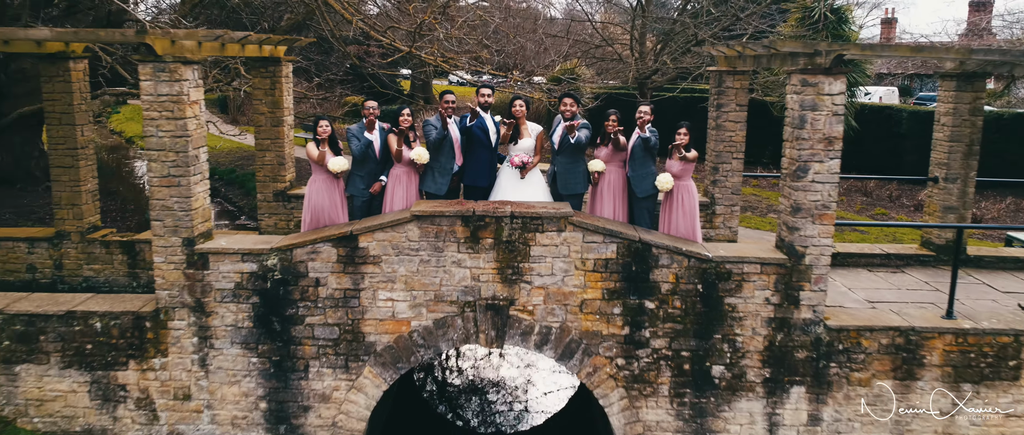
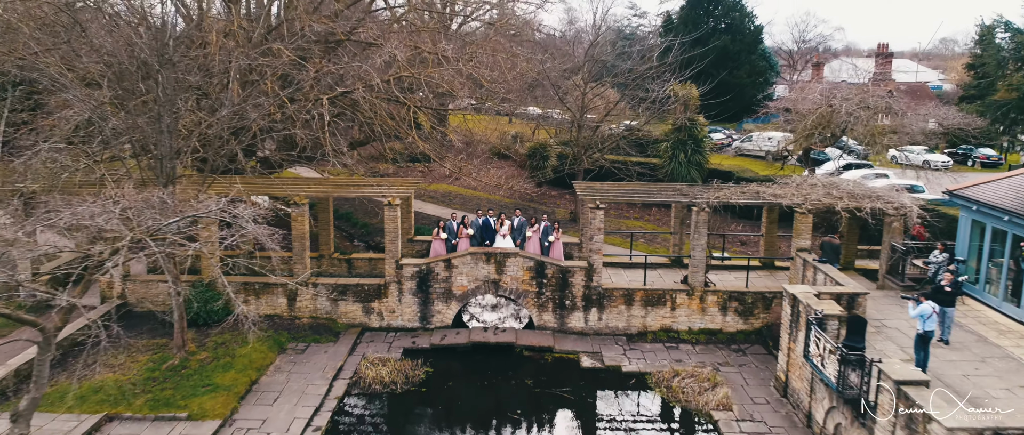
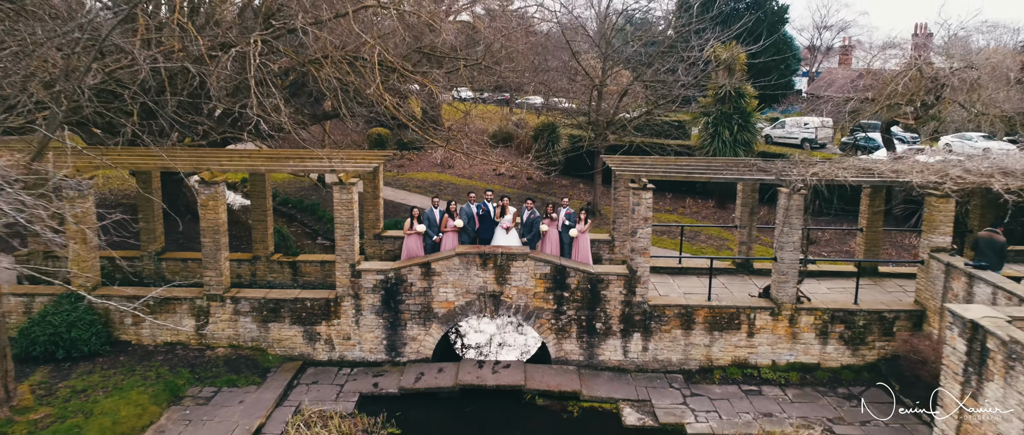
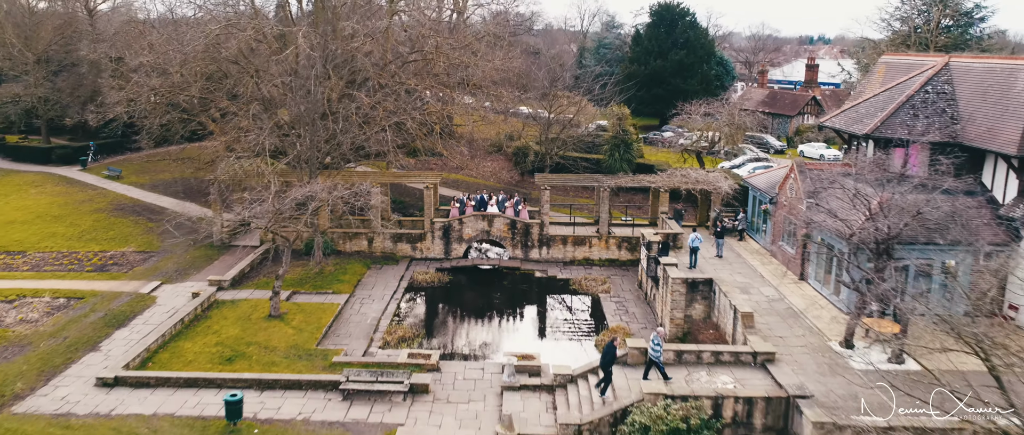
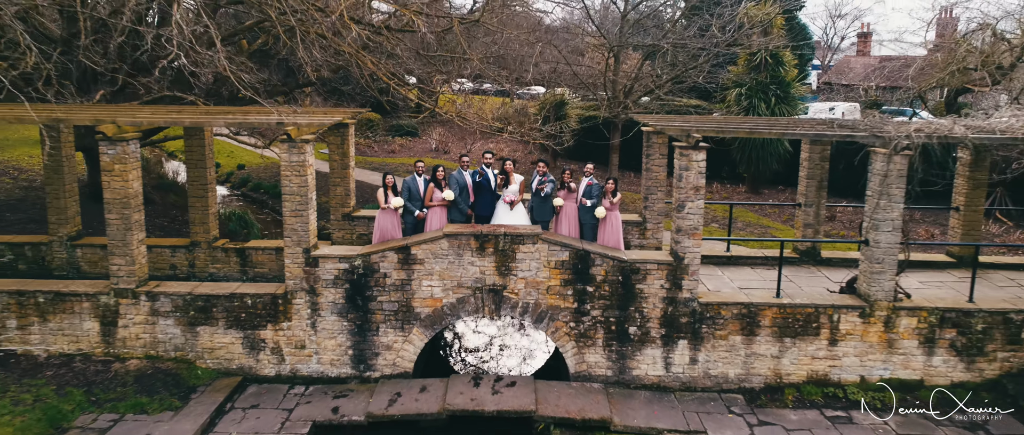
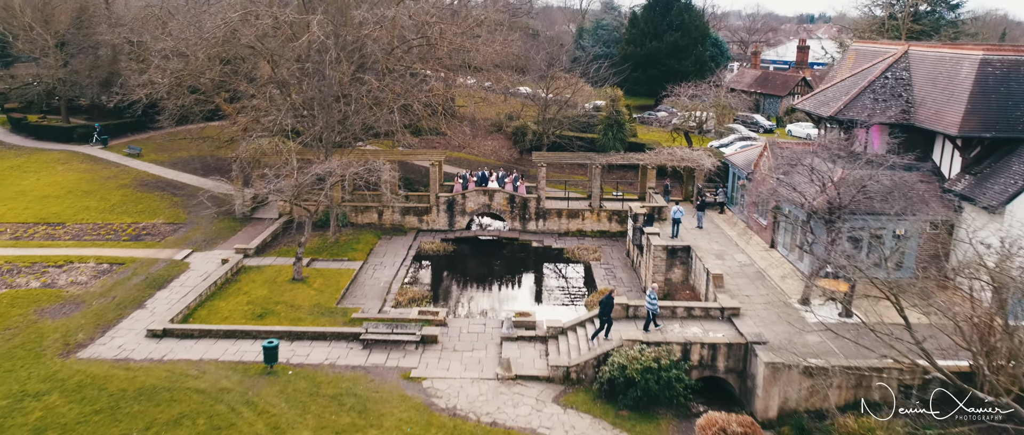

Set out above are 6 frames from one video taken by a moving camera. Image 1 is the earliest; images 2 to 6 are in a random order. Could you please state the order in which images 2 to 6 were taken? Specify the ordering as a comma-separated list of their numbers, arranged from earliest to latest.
5, 3, 2, 4, 6
